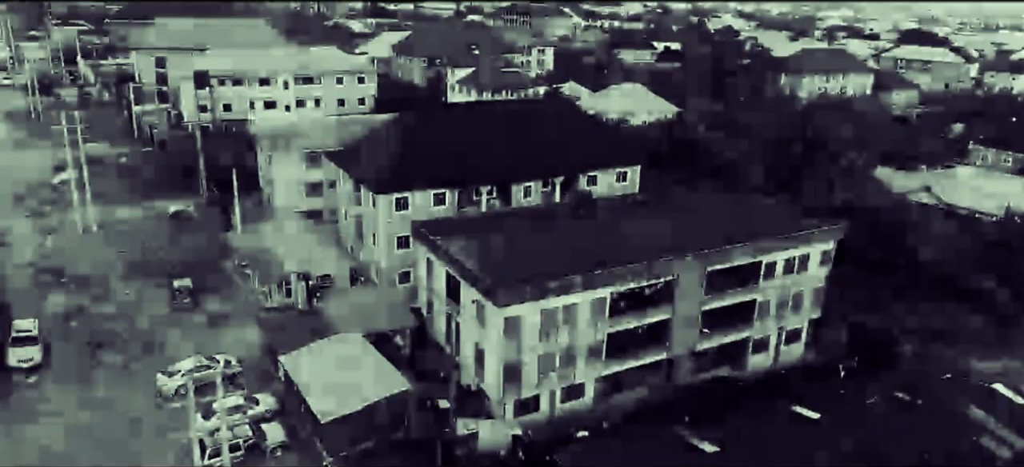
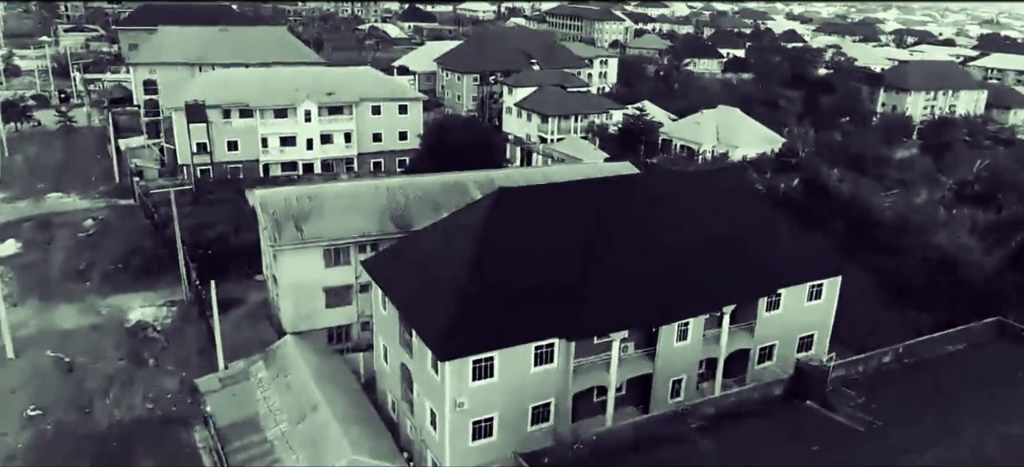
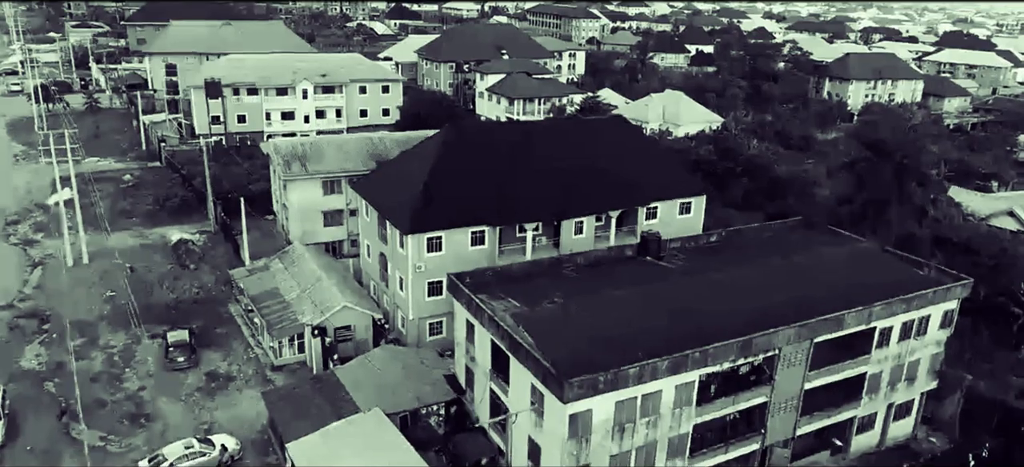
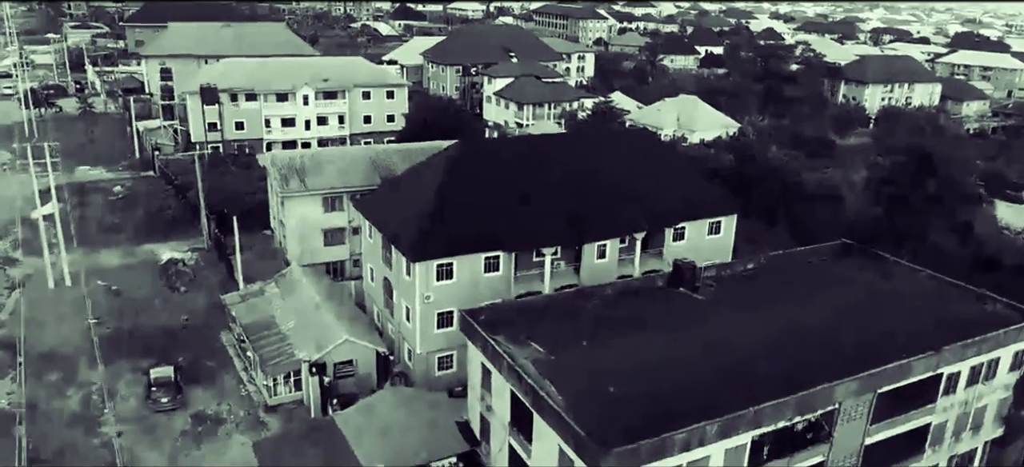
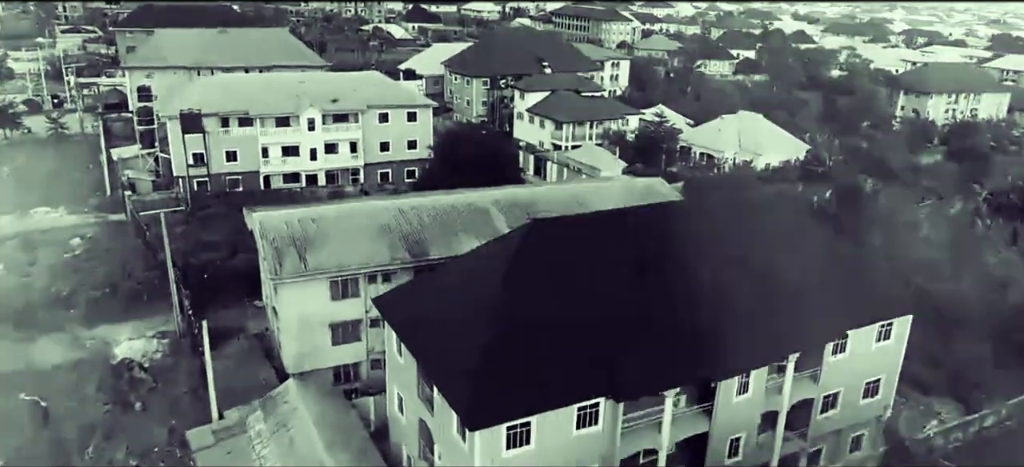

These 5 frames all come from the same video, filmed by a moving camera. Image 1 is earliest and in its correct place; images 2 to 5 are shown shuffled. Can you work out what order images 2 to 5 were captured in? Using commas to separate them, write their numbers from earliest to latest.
3, 4, 2, 5
